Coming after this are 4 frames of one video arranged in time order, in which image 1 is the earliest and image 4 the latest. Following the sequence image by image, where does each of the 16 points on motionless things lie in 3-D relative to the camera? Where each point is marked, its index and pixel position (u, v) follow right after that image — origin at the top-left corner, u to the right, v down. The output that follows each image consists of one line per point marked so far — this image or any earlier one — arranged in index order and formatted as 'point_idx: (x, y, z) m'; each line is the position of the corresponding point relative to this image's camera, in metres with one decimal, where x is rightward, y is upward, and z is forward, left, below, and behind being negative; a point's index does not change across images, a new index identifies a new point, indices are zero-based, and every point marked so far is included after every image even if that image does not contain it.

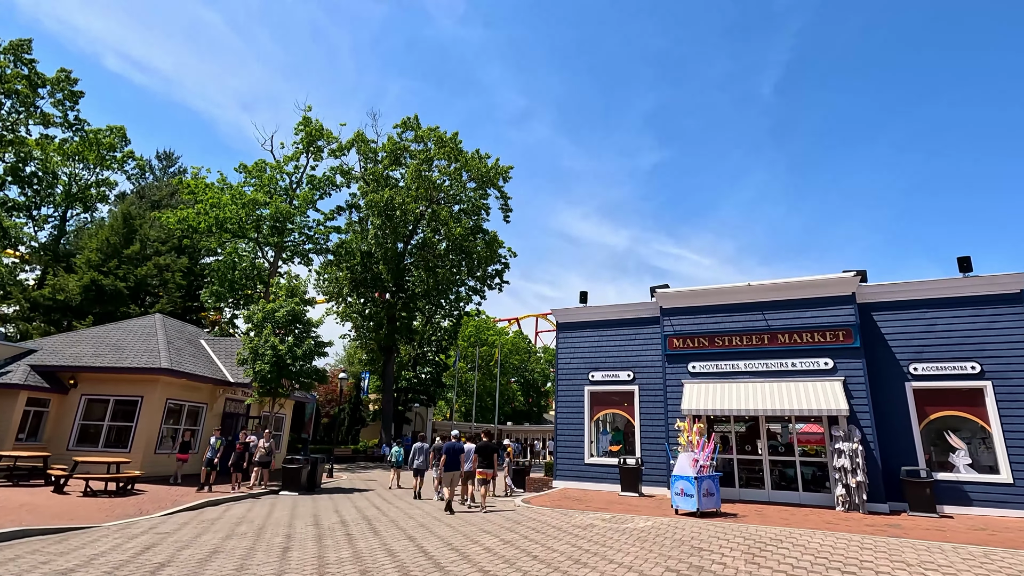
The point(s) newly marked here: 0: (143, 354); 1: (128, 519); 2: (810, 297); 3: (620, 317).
0: (-11.4, -2.0, +16.6) m
1: (-7.5, -4.5, +10.4) m
2: (+8.1, -0.3, +14.7) m
3: (+3.5, -1.0, +17.5) m
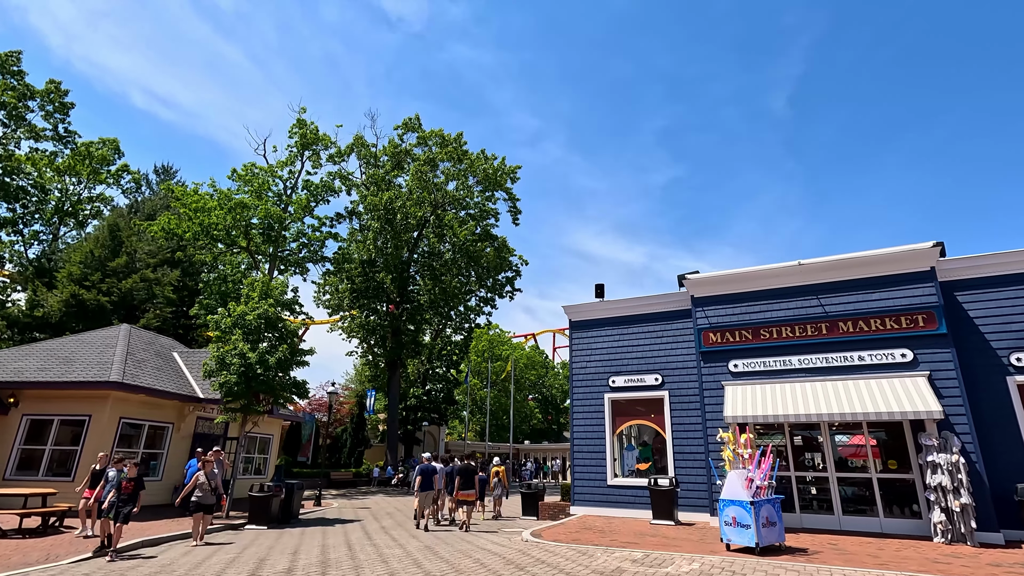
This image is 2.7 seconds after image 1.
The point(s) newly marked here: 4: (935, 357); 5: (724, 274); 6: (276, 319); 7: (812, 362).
0: (-11.2, -2.1, +14.4) m
1: (-7.4, -4.2, +8.1) m
2: (+8.2, +0.3, +12.0) m
3: (+3.6, -0.7, +14.9) m
4: (+8.8, -1.4, +11.2) m
5: (+5.3, +0.3, +13.4) m
6: (-7.0, -0.9, +15.9) m
7: (+6.8, -1.7, +12.2) m
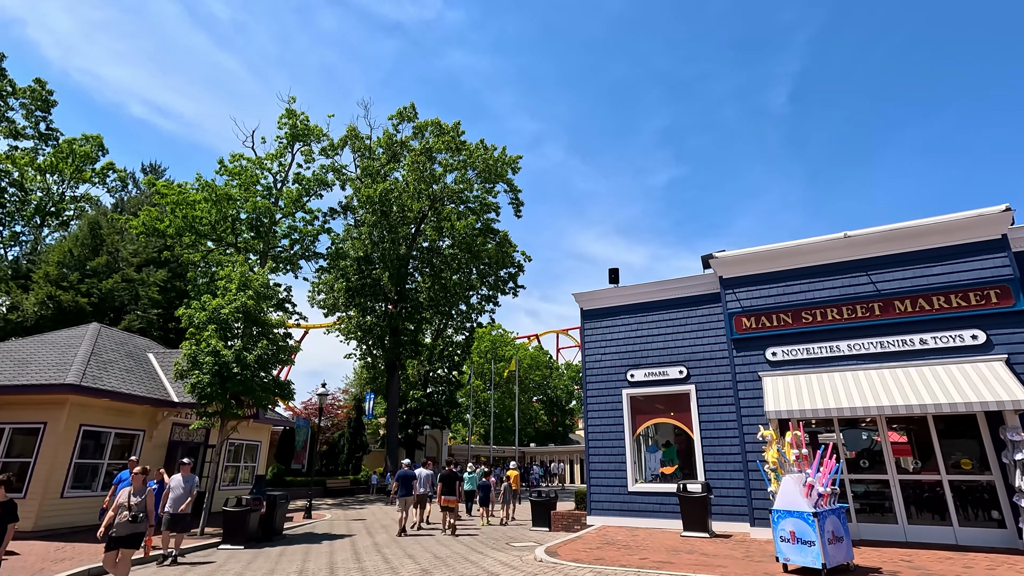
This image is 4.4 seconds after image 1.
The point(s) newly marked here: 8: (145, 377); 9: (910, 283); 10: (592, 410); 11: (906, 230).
0: (-11.1, -1.9, +12.9) m
1: (-7.3, -4.0, +6.6) m
2: (+8.3, +0.8, +10.5) m
3: (+3.7, -0.2, +13.4) m
4: (+8.9, -0.9, +9.6) m
5: (+5.4, +0.8, +11.8) m
6: (-6.8, -0.6, +14.3) m
7: (+6.9, -1.2, +10.6) m
8: (-10.2, -2.5, +15.1) m
9: (+7.8, +0.1, +10.5) m
10: (+2.0, -3.1, +13.6) m
11: (+7.7, +1.1, +10.6) m
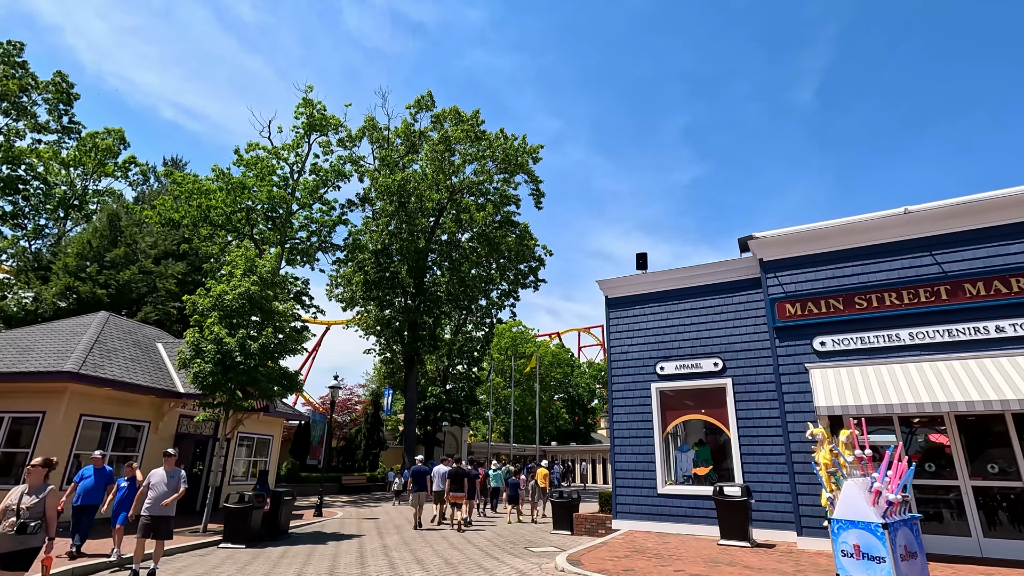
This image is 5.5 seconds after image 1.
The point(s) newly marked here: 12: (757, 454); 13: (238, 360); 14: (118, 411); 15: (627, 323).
0: (-10.6, -1.6, +12.4) m
1: (-7.1, -3.6, +5.9) m
2: (+8.6, +1.1, +9.2) m
3: (+4.2, +0.1, +12.3) m
4: (+9.2, -0.6, +8.3) m
5: (+5.8, +1.1, +10.7) m
6: (-6.3, -0.3, +13.7) m
7: (+7.3, -0.8, +9.4) m
8: (-9.7, -2.1, +14.5) m
9: (+8.1, +0.4, +9.3) m
10: (+2.5, -2.7, +12.6) m
11: (+8.1, +1.5, +9.3) m
12: (+4.8, -3.3, +10.6) m
13: (-6.4, -1.7, +12.7) m
14: (-9.6, -3.0, +13.2) m
15: (+2.8, -0.8, +12.9) m
